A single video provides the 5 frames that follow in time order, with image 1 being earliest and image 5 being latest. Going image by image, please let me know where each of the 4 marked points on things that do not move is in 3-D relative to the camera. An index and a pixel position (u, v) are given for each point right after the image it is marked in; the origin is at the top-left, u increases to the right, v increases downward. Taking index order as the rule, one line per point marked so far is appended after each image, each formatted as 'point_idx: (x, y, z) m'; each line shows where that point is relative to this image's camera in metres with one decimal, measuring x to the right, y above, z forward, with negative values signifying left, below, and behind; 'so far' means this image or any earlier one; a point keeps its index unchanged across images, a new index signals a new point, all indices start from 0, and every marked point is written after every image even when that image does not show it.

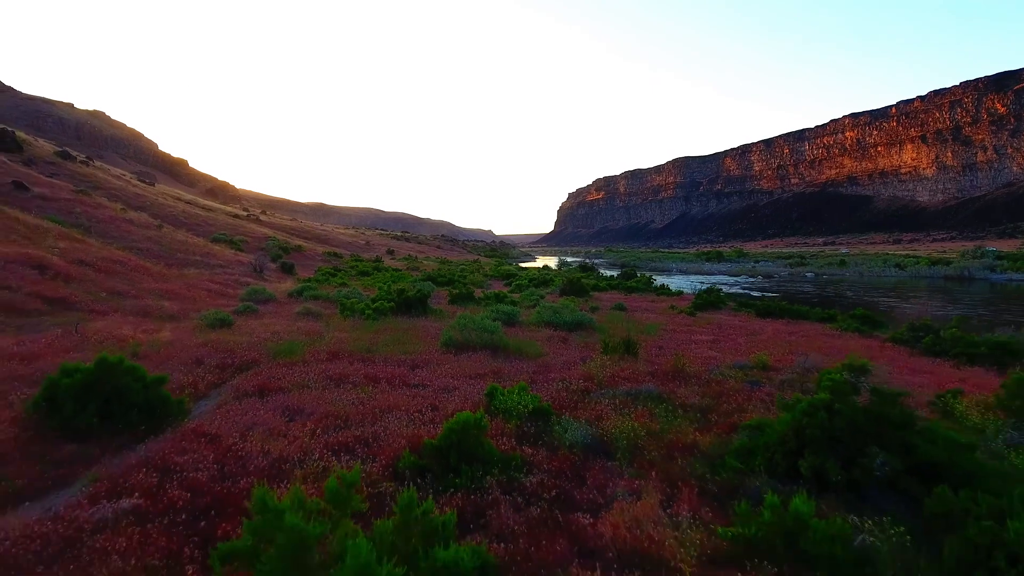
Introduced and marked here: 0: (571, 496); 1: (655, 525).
0: (+0.4, -1.5, +4.9) m
1: (+1.0, -1.6, +4.3) m
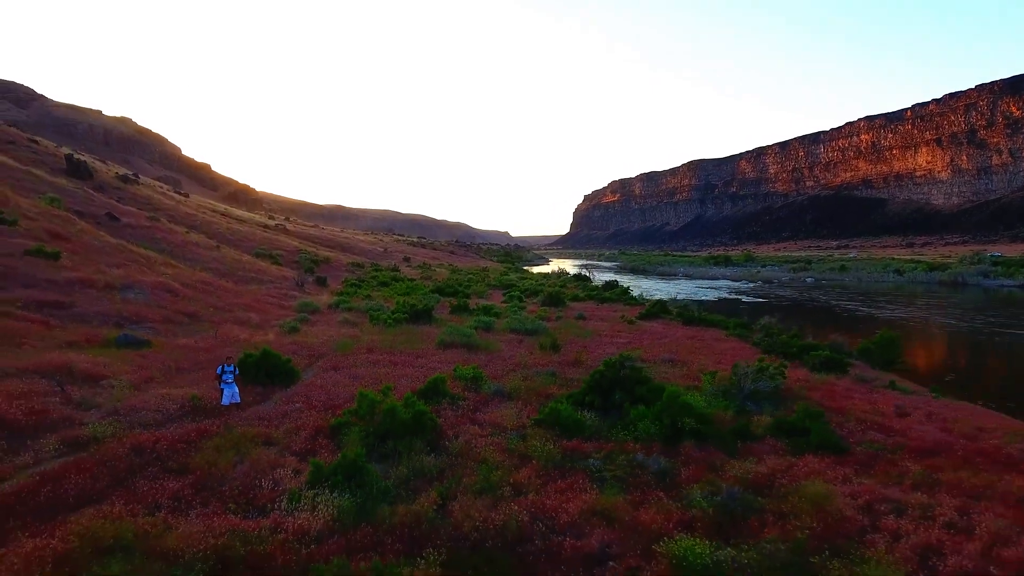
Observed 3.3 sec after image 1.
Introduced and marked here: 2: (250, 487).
0: (-0.6, -2.1, +11.3) m
1: (-0.1, -2.1, +10.7) m
2: (-3.0, -2.3, +7.3) m
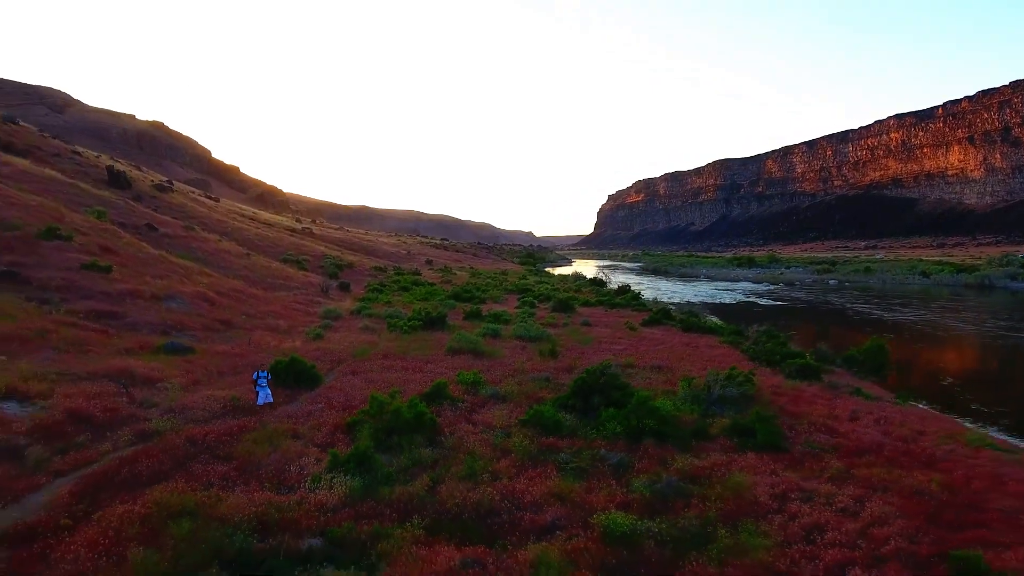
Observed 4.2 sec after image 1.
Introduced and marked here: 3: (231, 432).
0: (-0.7, -2.4, +13.0) m
1: (-0.3, -2.5, +12.4) m
2: (-3.3, -2.6, +9.2) m
3: (-4.6, -2.4, +10.6) m
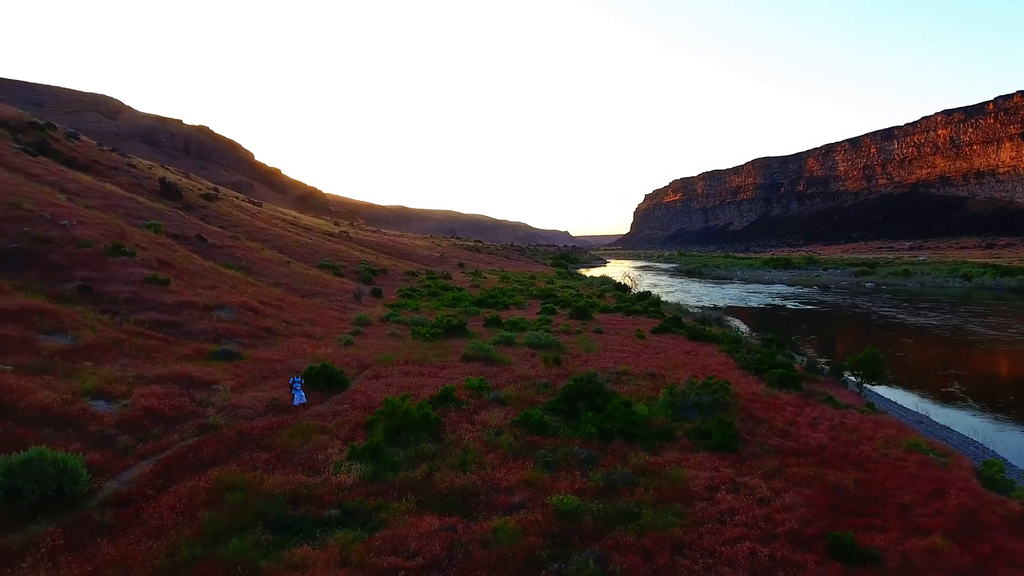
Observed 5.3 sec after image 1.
0: (-0.8, -2.9, +15.2) m
1: (-0.4, -2.9, +14.5) m
2: (-3.6, -3.0, +11.5) m
3: (-4.8, -2.8, +12.9) m
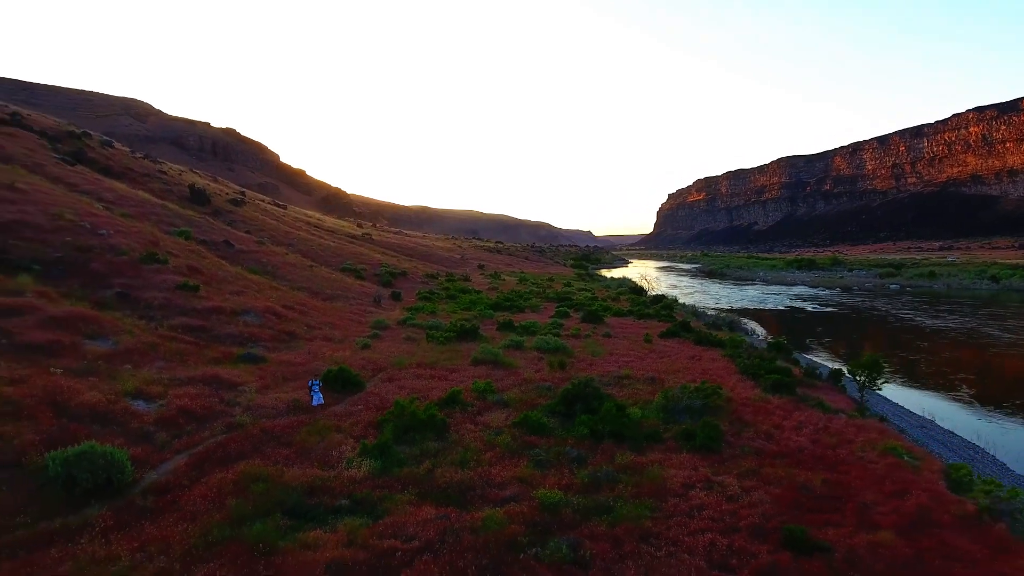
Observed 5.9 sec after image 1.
0: (-0.8, -3.2, +16.3) m
1: (-0.4, -3.2, +15.7) m
2: (-3.7, -3.3, +12.7) m
3: (-4.9, -3.0, +14.2) m
